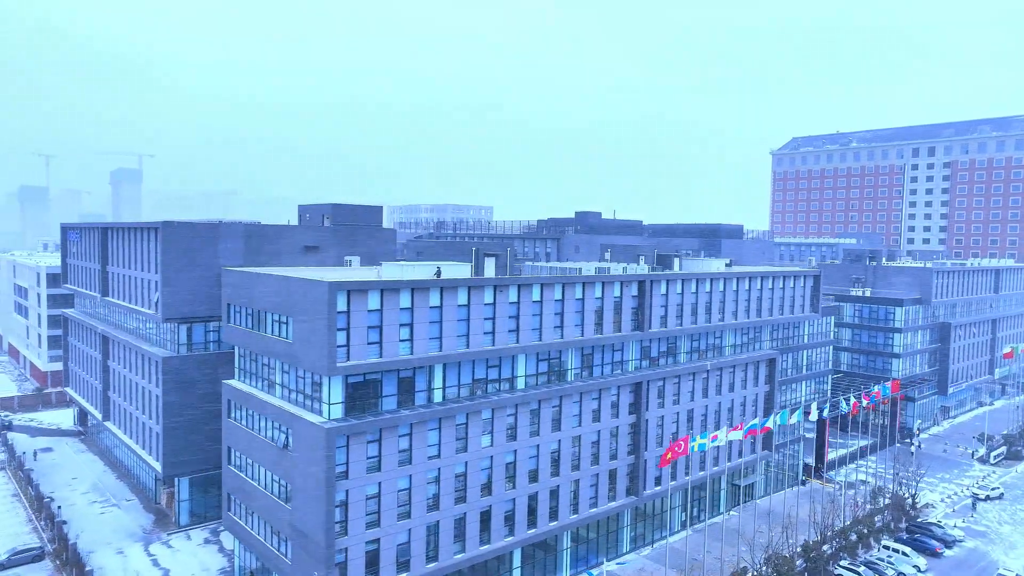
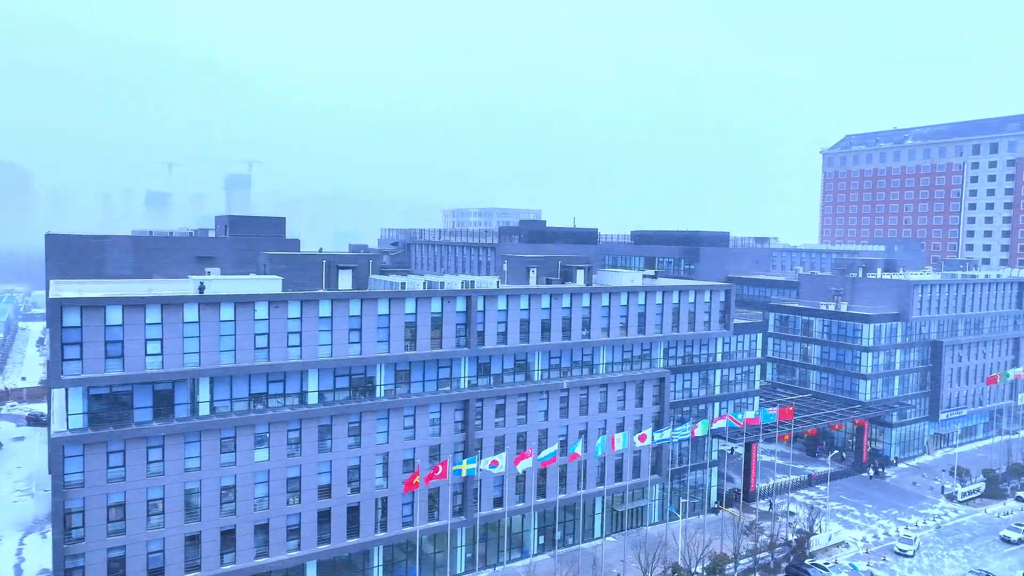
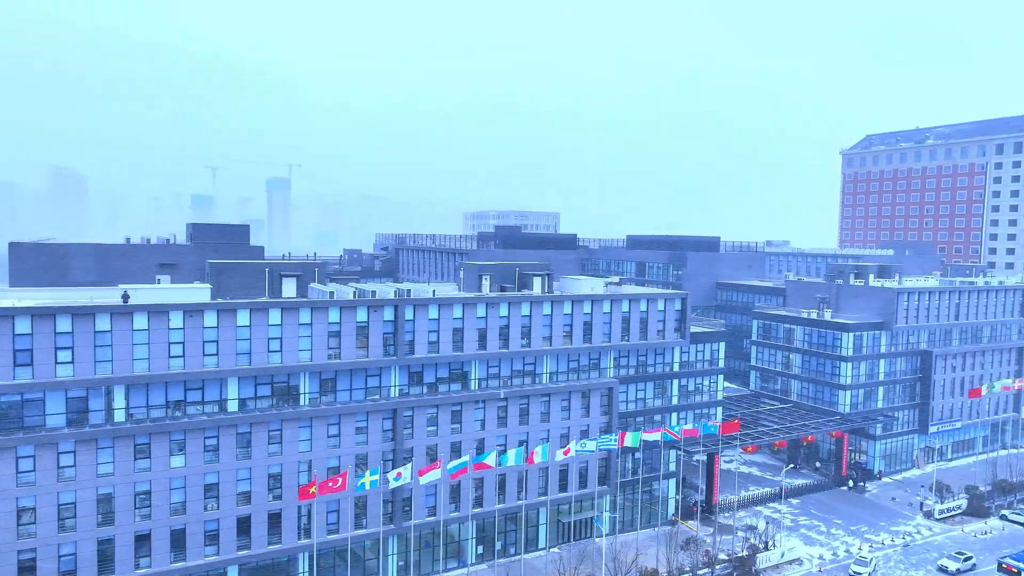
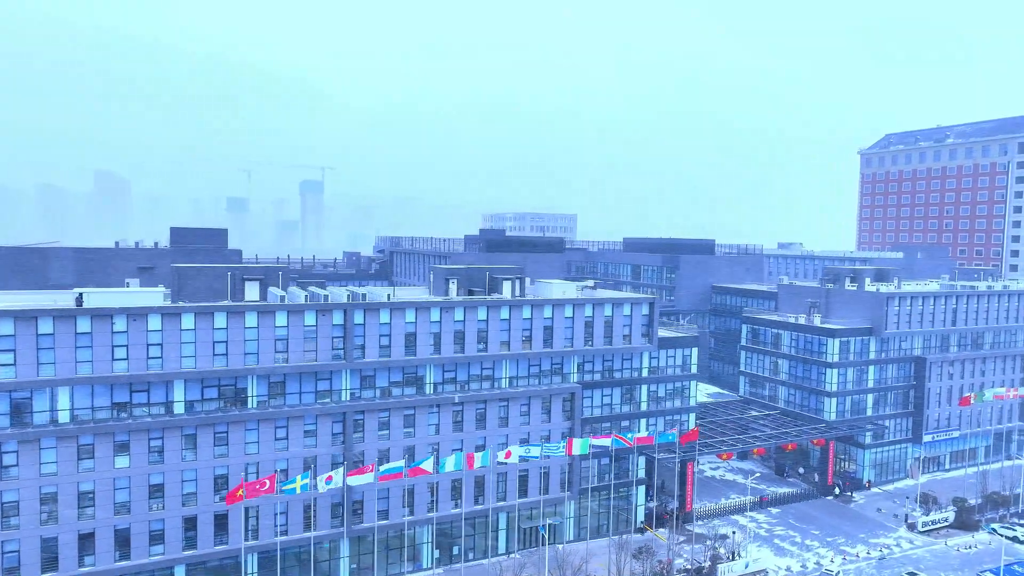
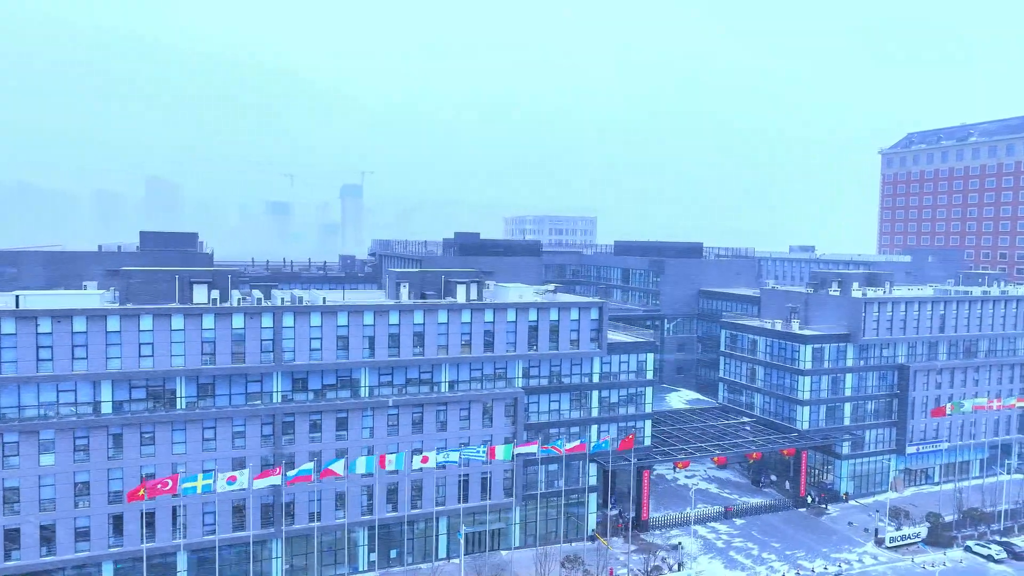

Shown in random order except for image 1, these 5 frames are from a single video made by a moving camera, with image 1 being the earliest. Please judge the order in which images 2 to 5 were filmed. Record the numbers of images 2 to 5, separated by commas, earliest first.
2, 3, 4, 5
